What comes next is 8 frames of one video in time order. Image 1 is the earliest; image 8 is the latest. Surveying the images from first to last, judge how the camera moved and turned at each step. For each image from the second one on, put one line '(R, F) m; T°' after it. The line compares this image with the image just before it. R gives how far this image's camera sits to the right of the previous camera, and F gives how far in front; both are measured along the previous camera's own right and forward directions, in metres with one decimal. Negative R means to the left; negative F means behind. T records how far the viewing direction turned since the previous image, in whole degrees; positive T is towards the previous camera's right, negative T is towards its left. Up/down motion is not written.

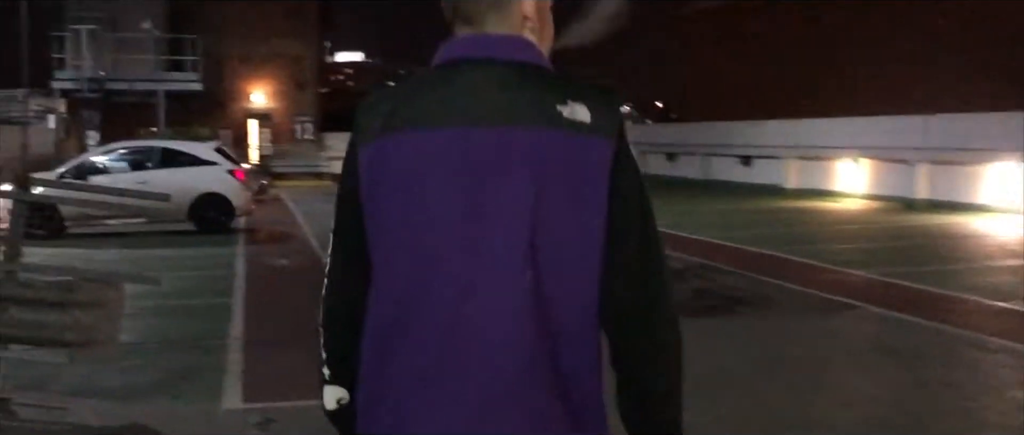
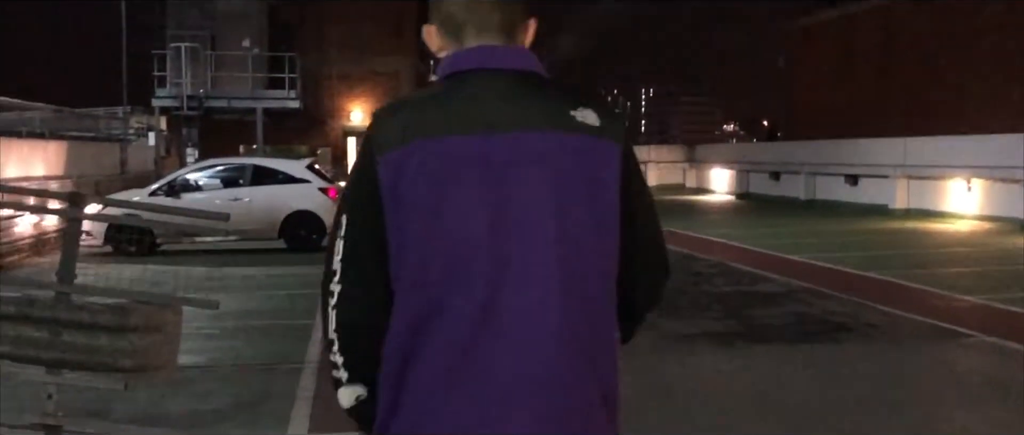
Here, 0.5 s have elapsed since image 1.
(+0.1, +0.5) m; -5°
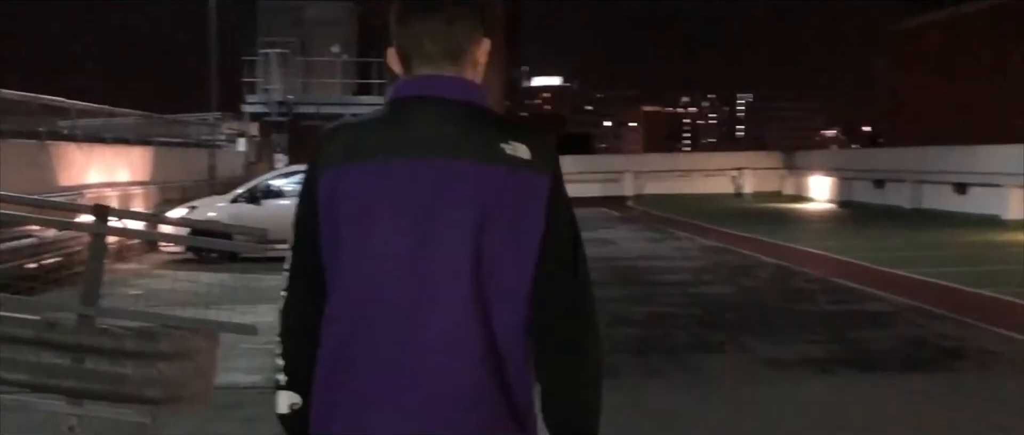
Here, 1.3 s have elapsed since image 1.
(+0.1, +0.7) m; -5°
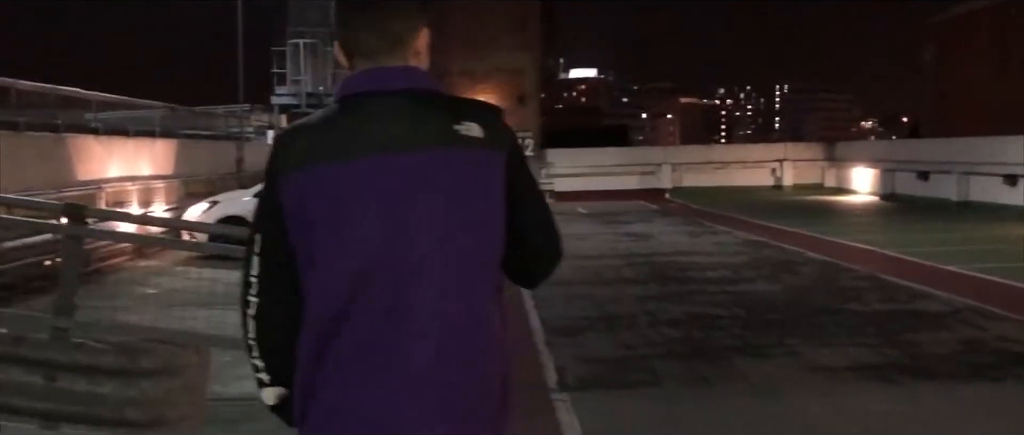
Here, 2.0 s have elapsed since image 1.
(0.0, +0.7) m; -2°
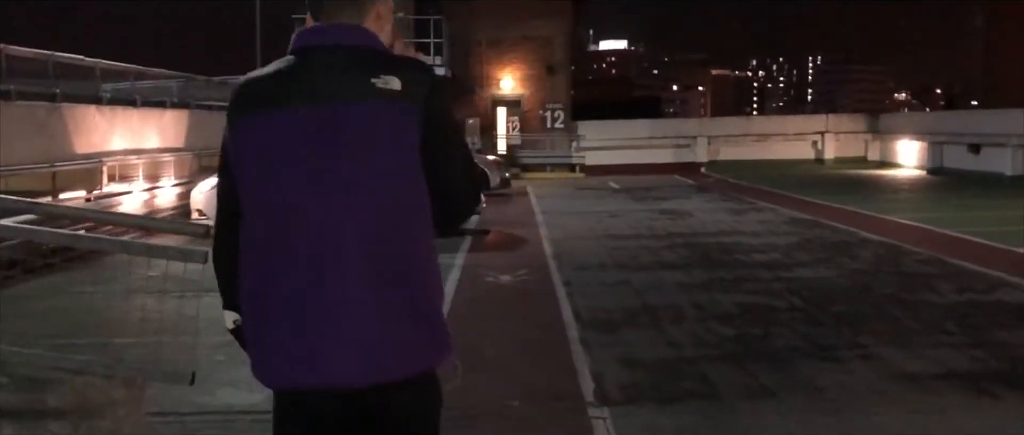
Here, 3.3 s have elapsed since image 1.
(0.0, +1.2) m; -1°
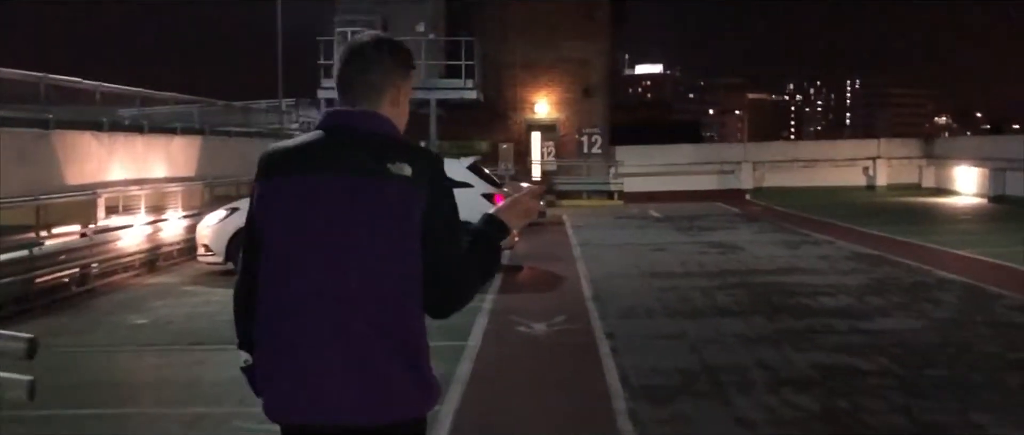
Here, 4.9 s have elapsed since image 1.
(0.0, +1.5) m; -2°
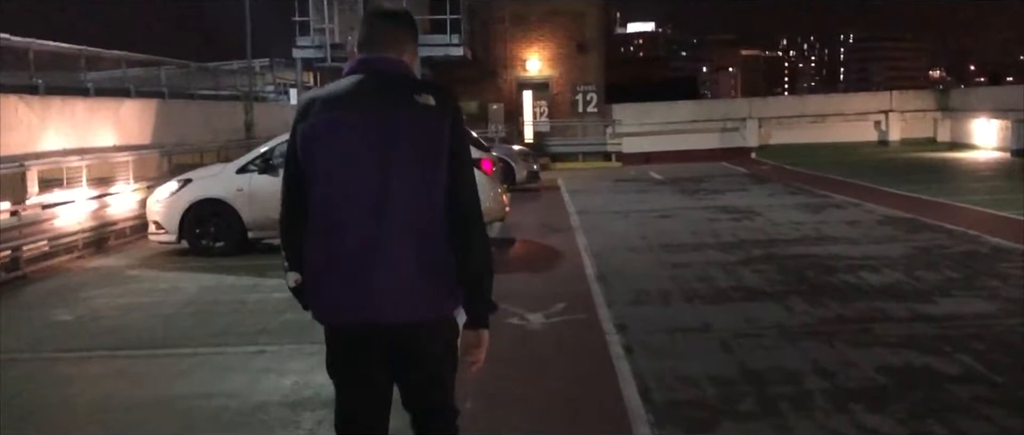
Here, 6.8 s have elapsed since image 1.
(0.0, +1.8) m; 0°
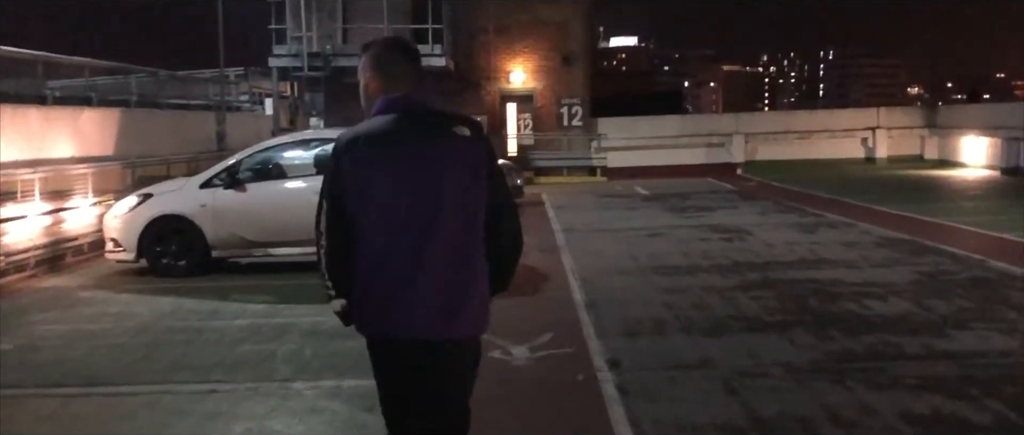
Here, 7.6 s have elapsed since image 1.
(0.0, +0.7) m; +1°
